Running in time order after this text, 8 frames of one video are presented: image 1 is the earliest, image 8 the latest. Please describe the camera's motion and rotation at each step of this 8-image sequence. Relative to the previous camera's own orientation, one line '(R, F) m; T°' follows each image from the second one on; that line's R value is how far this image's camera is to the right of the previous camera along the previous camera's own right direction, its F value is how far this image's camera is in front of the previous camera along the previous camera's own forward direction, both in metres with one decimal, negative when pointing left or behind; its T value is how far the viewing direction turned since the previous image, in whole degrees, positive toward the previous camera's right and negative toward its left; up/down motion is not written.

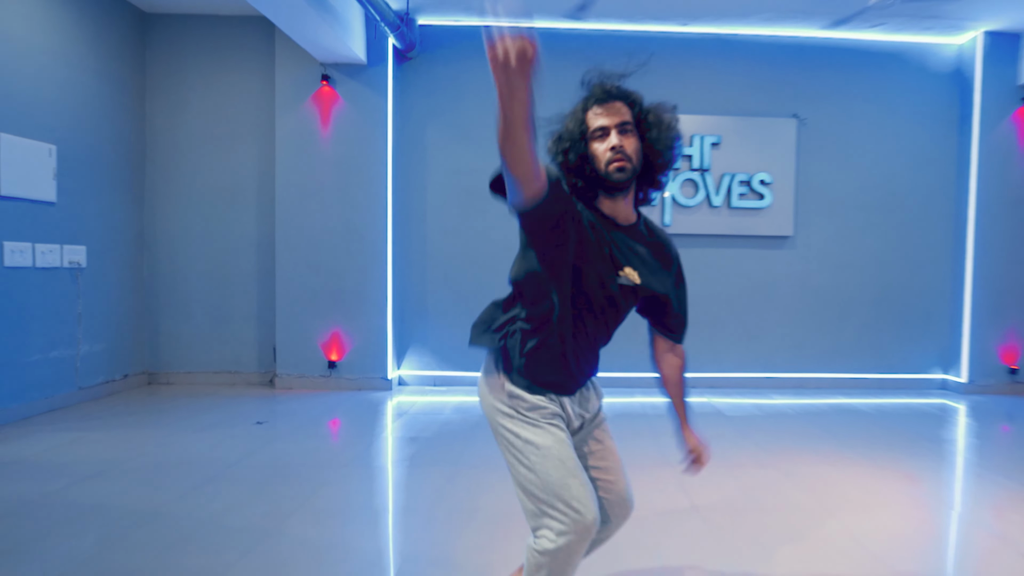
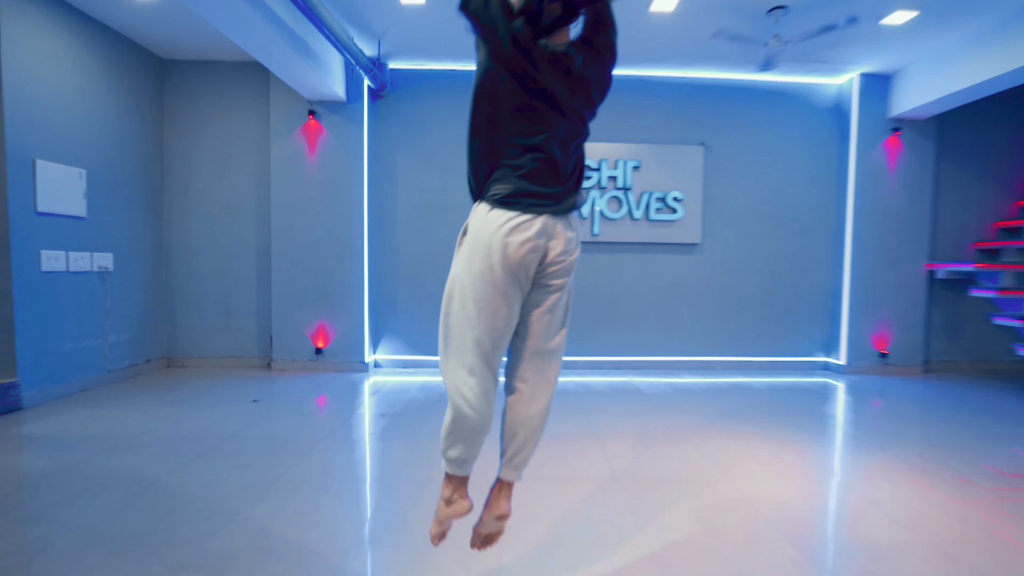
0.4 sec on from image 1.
(+0.6, -0.7) m; -2°
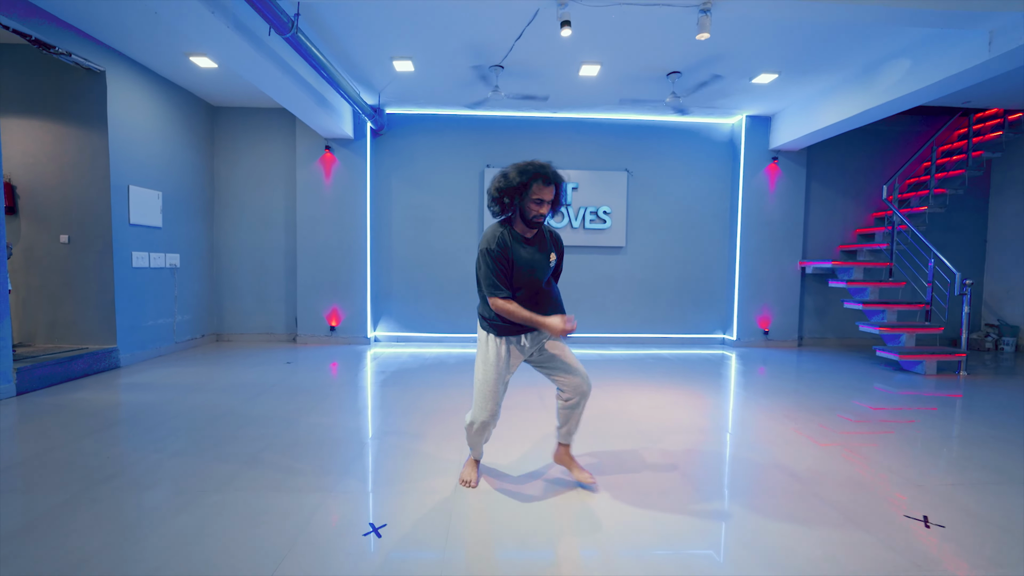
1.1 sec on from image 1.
(+0.4, -1.3) m; 0°
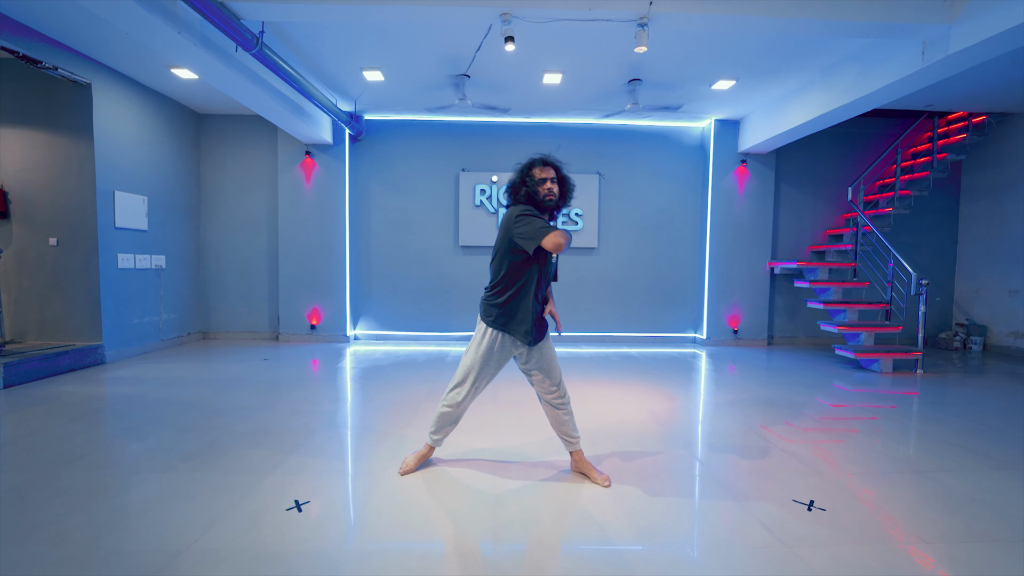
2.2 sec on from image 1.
(+0.4, -0.2) m; -1°
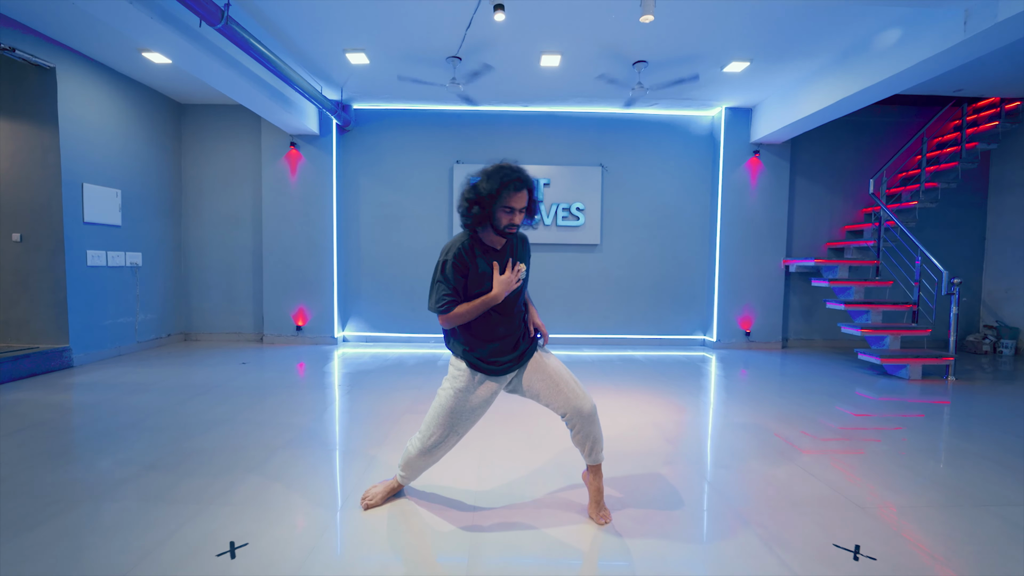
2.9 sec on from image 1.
(+0.1, +0.3) m; -1°
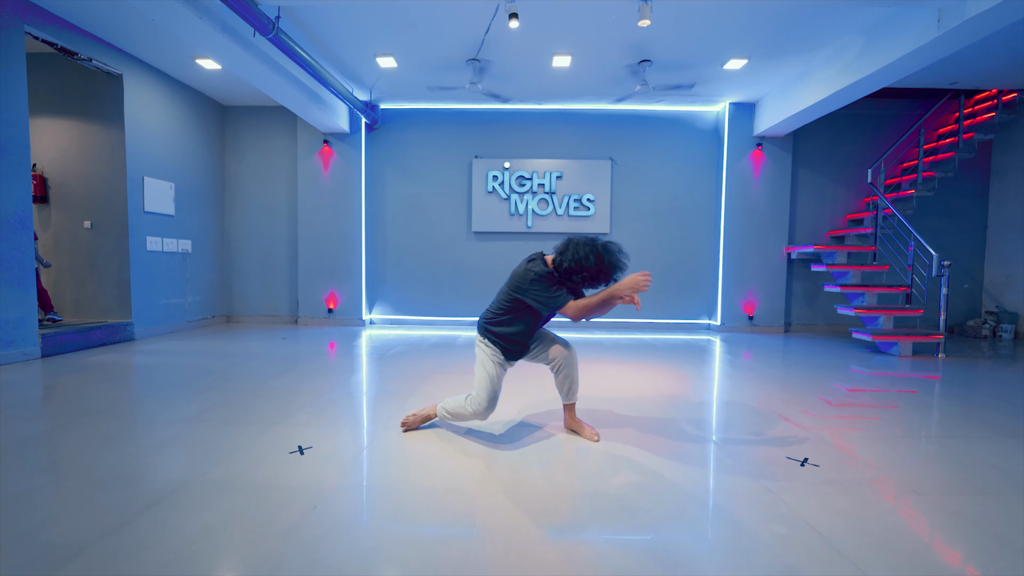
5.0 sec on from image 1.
(0.0, -0.4) m; -2°
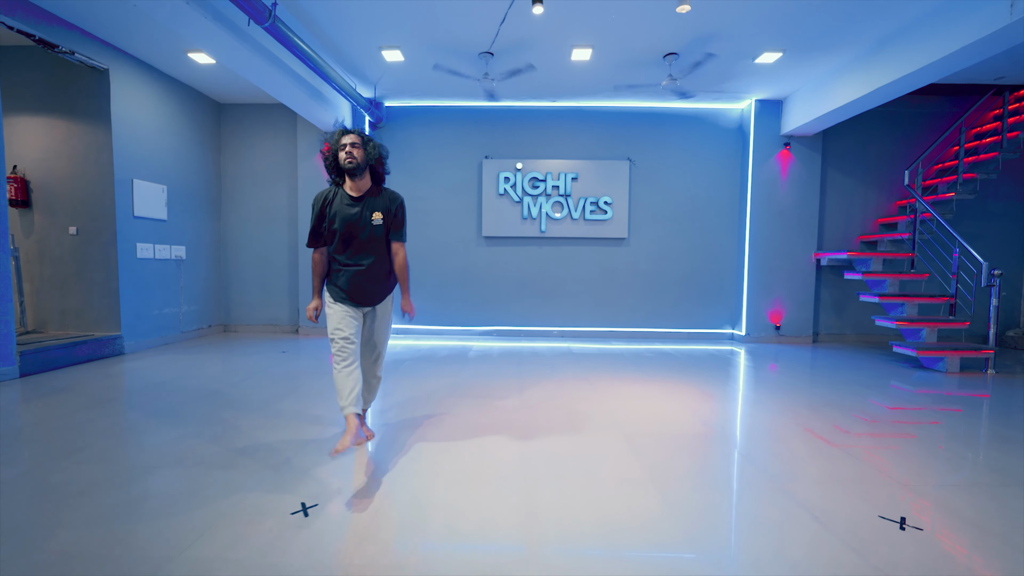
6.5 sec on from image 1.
(-0.2, +0.3) m; 0°
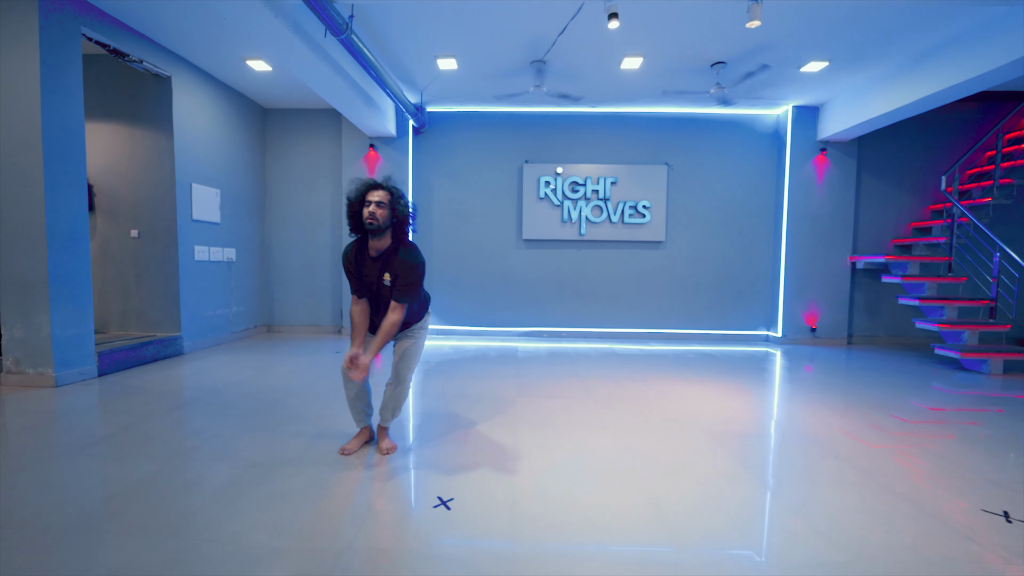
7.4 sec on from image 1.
(-0.5, -0.1) m; 0°
